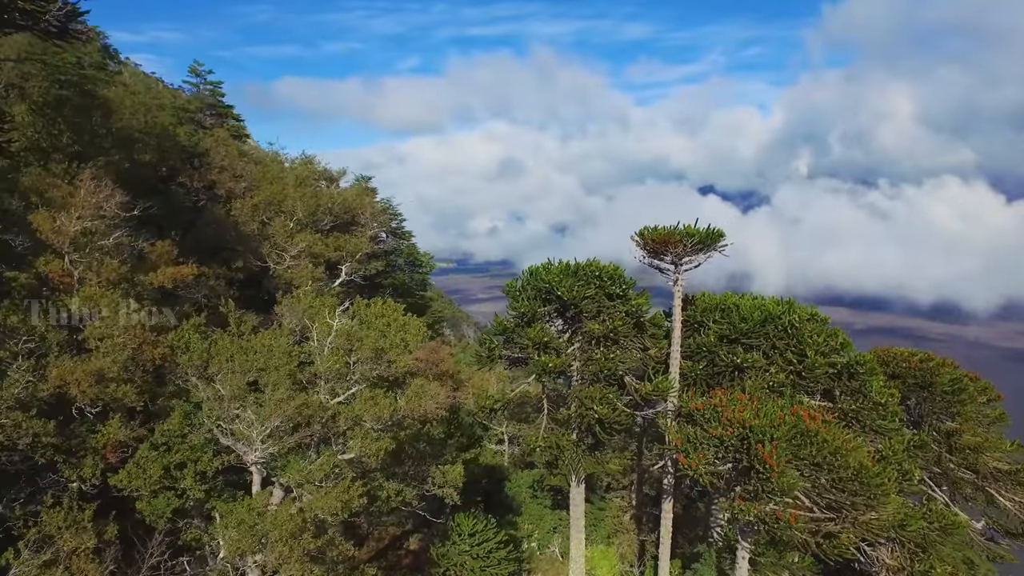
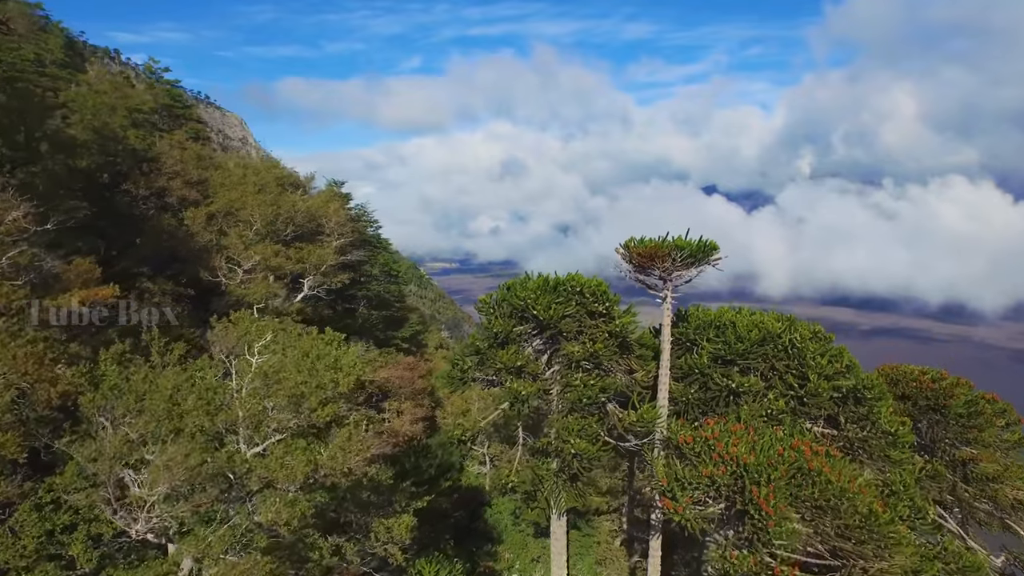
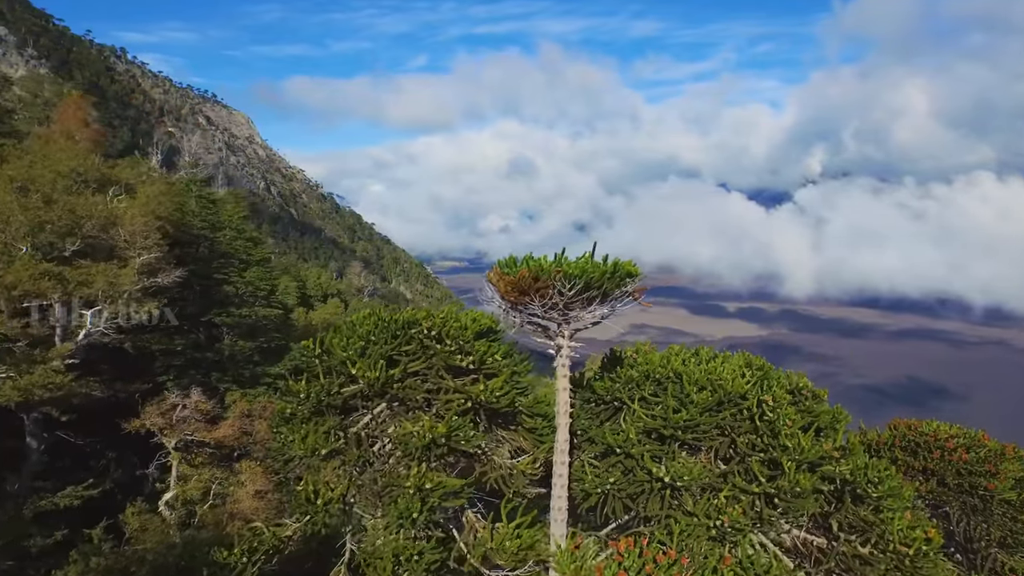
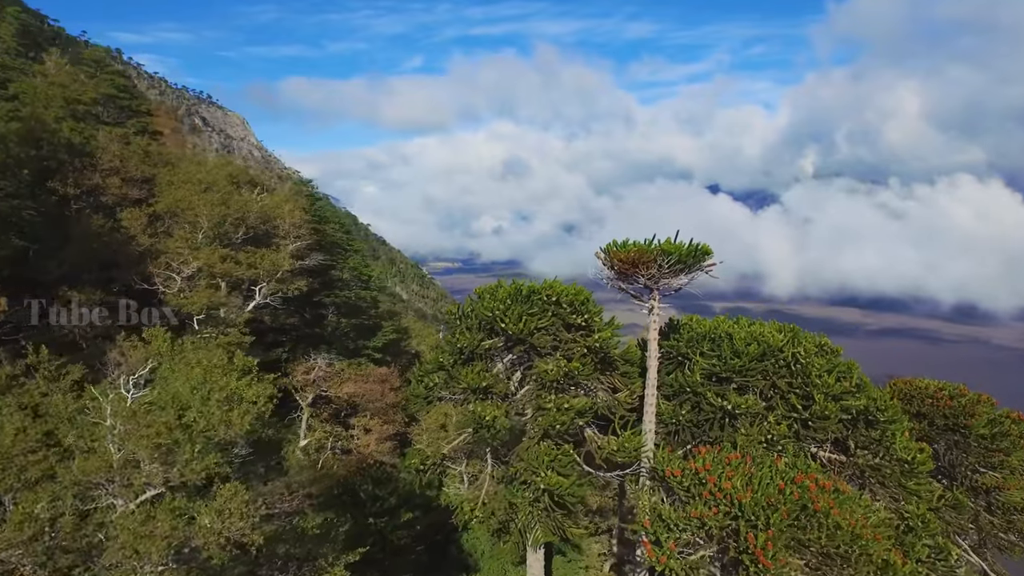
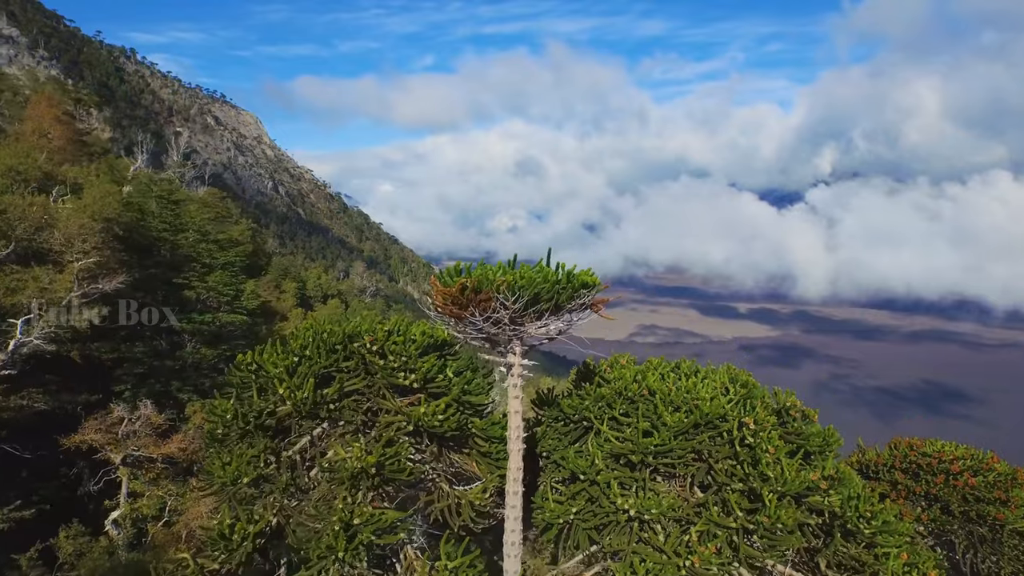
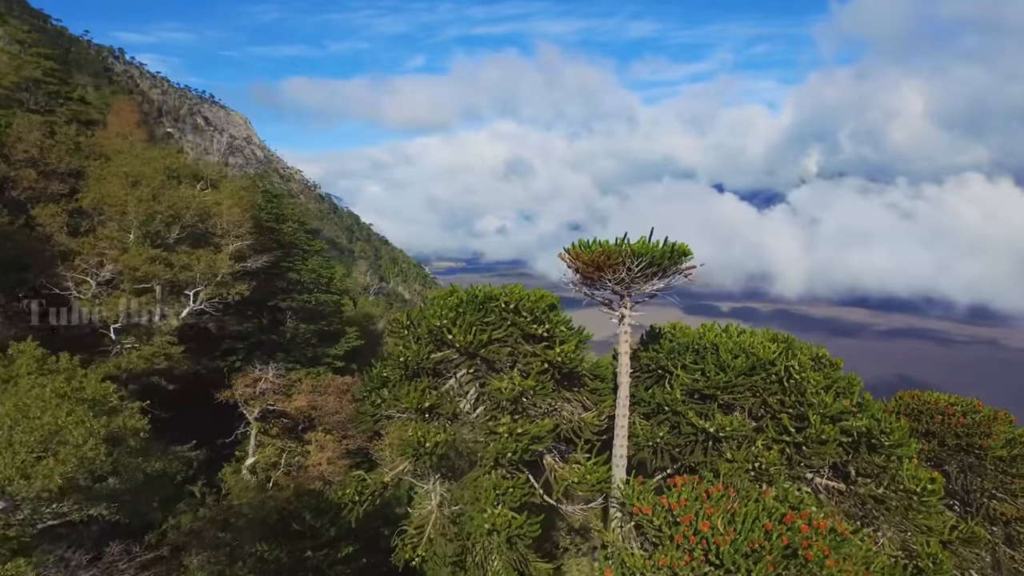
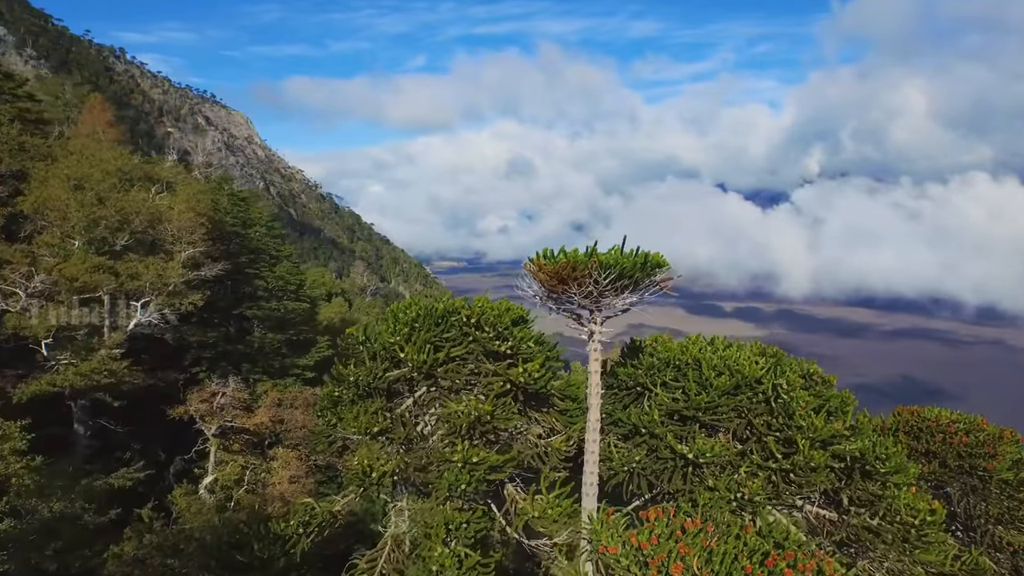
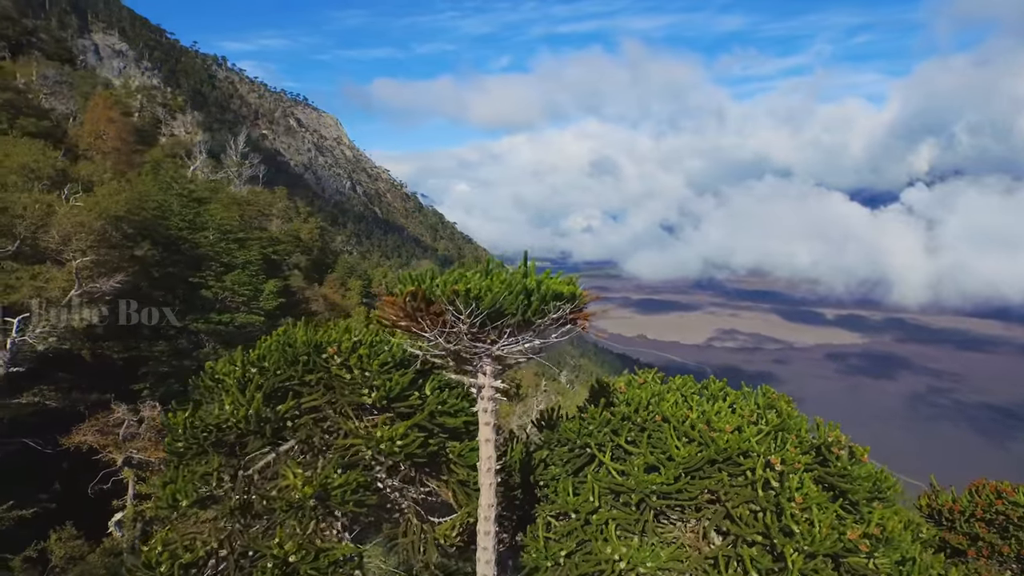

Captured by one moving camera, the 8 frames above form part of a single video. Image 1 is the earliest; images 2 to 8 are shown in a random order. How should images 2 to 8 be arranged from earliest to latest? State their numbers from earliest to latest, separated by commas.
2, 4, 6, 7, 3, 5, 8
